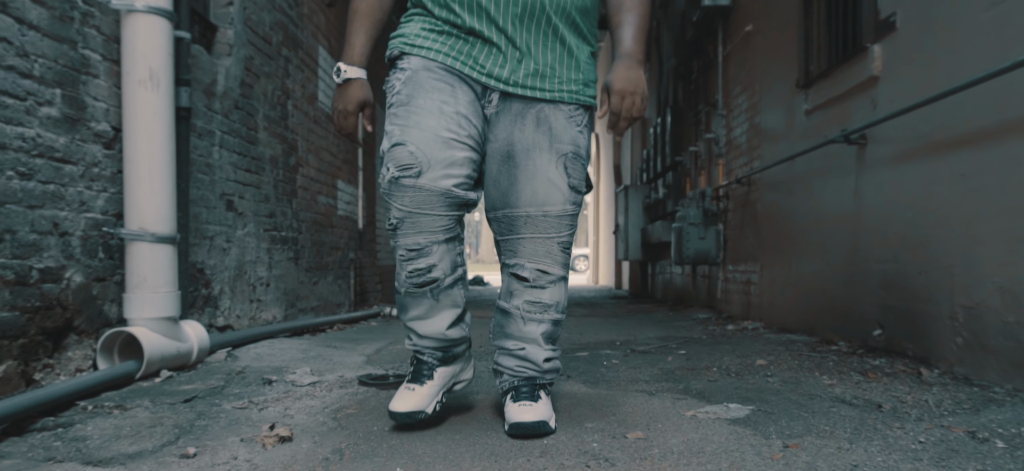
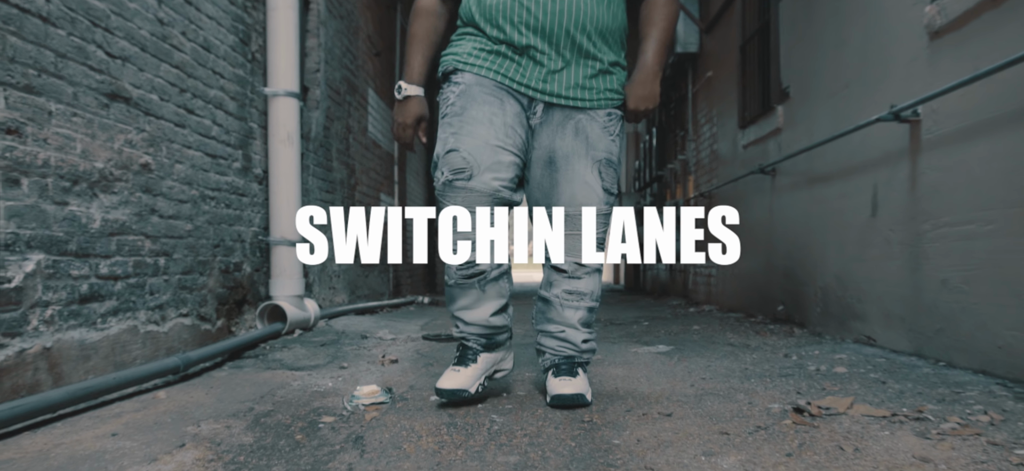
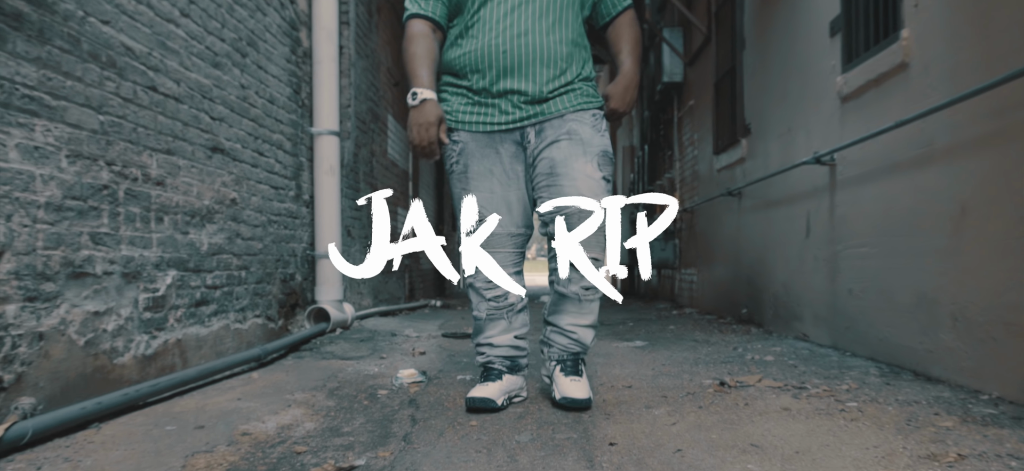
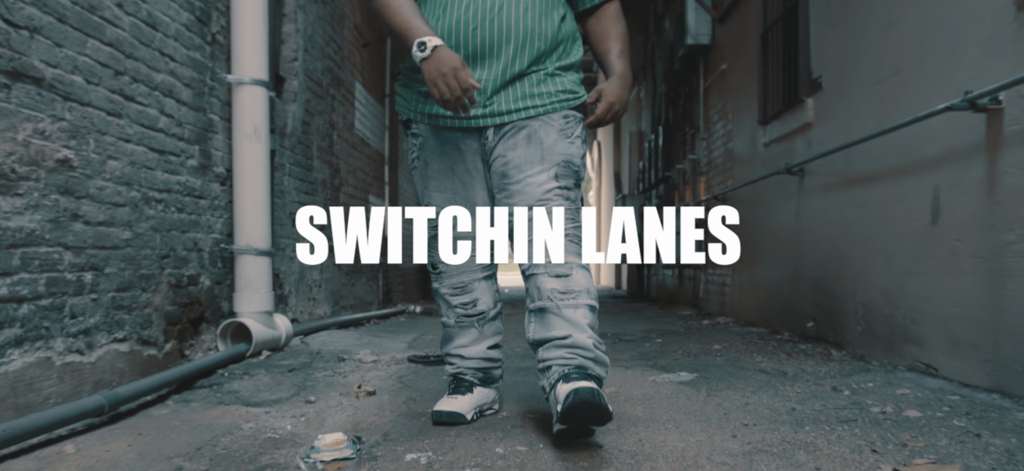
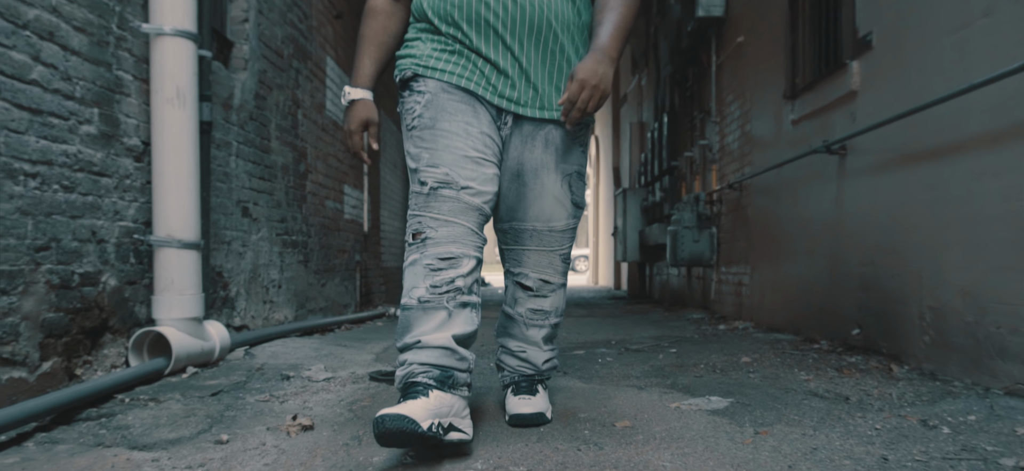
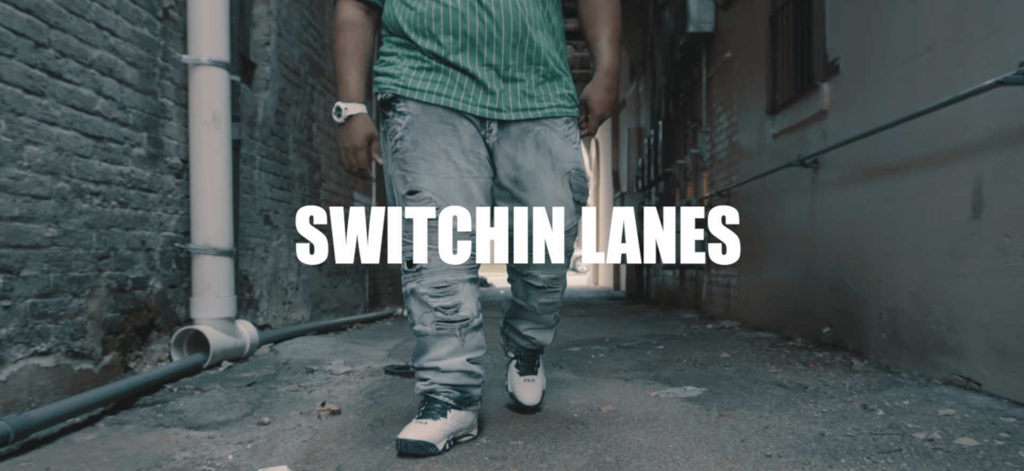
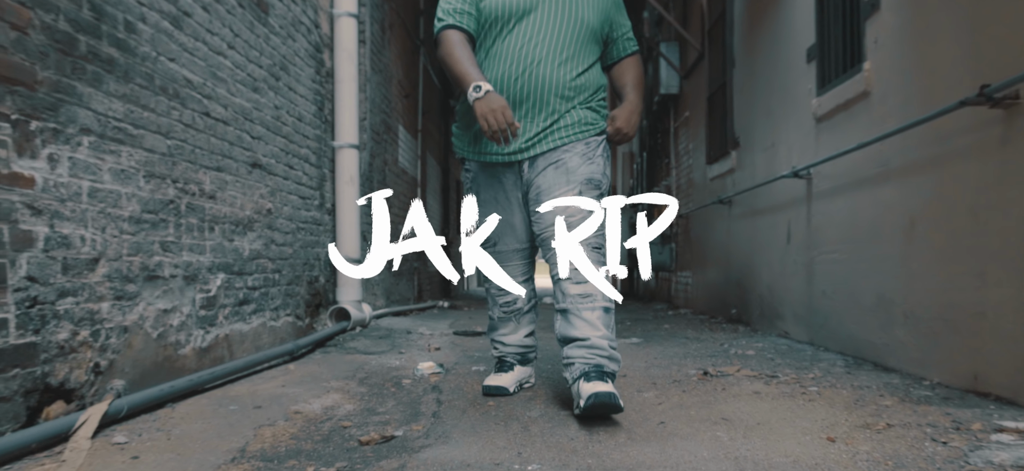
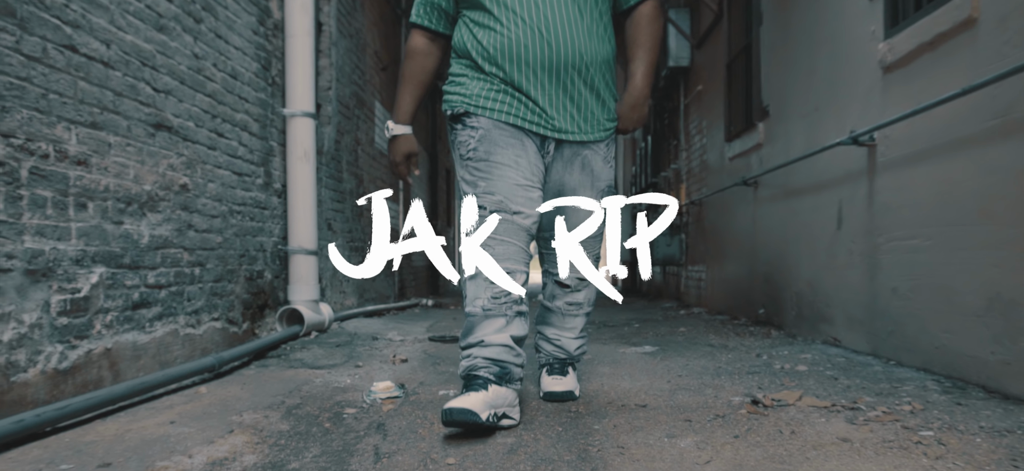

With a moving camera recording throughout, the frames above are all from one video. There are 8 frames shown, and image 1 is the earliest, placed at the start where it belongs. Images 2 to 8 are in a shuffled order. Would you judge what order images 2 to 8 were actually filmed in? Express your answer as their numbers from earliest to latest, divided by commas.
5, 6, 4, 2, 8, 3, 7
